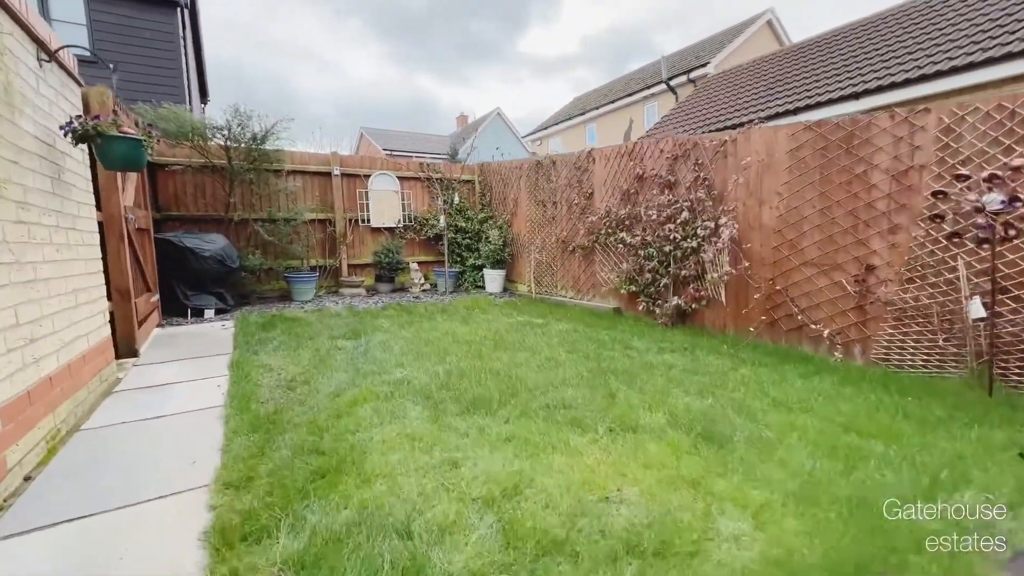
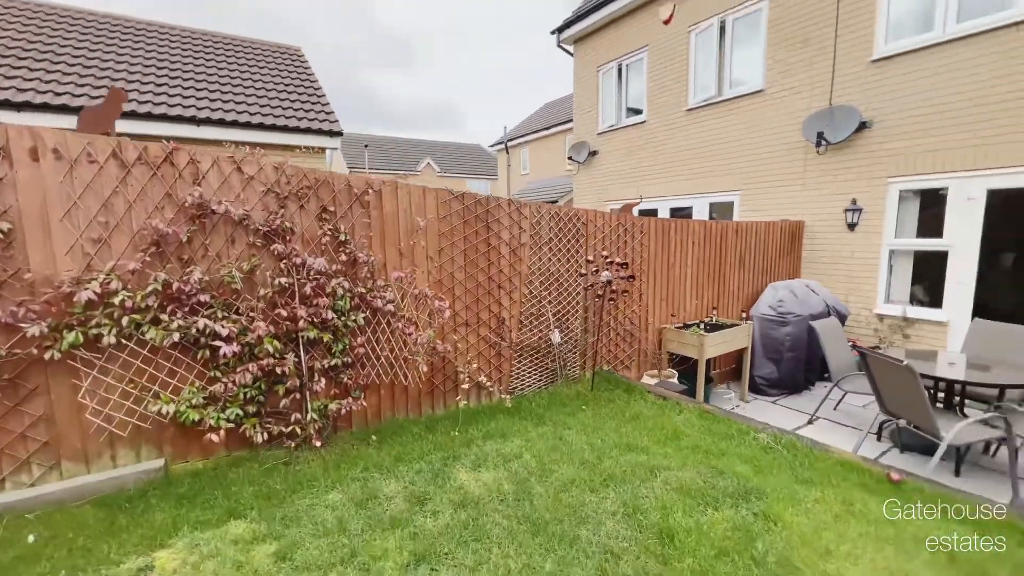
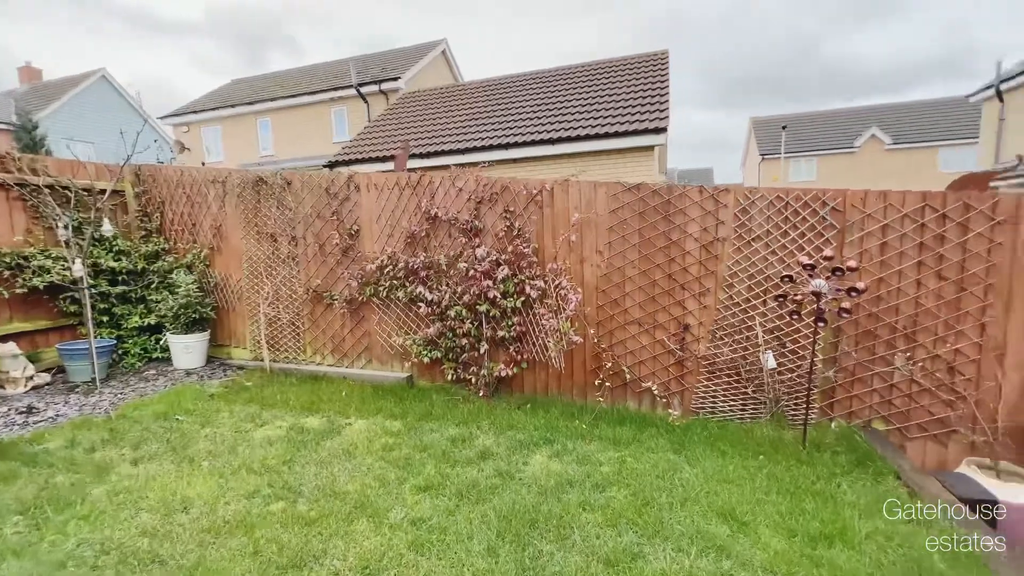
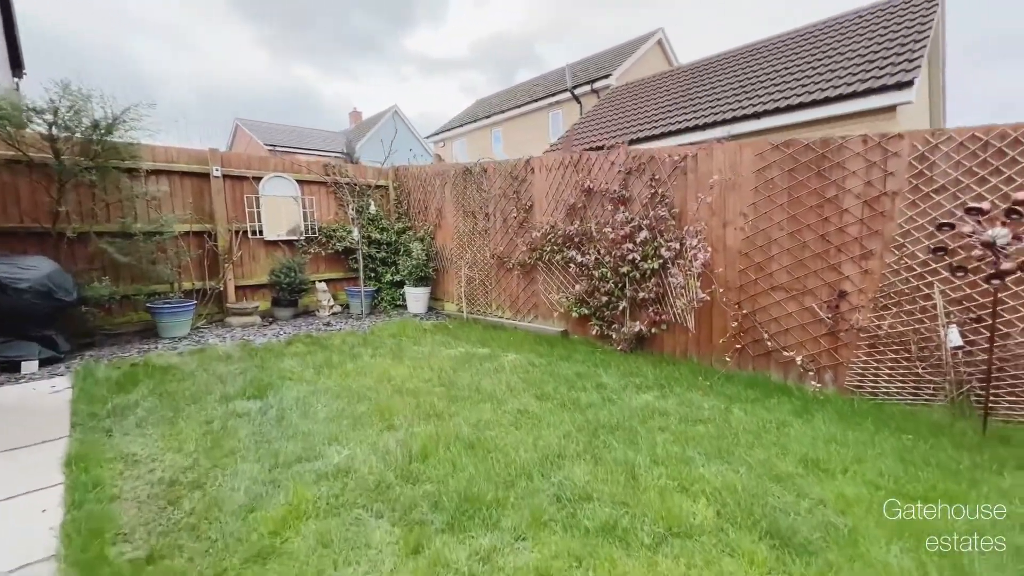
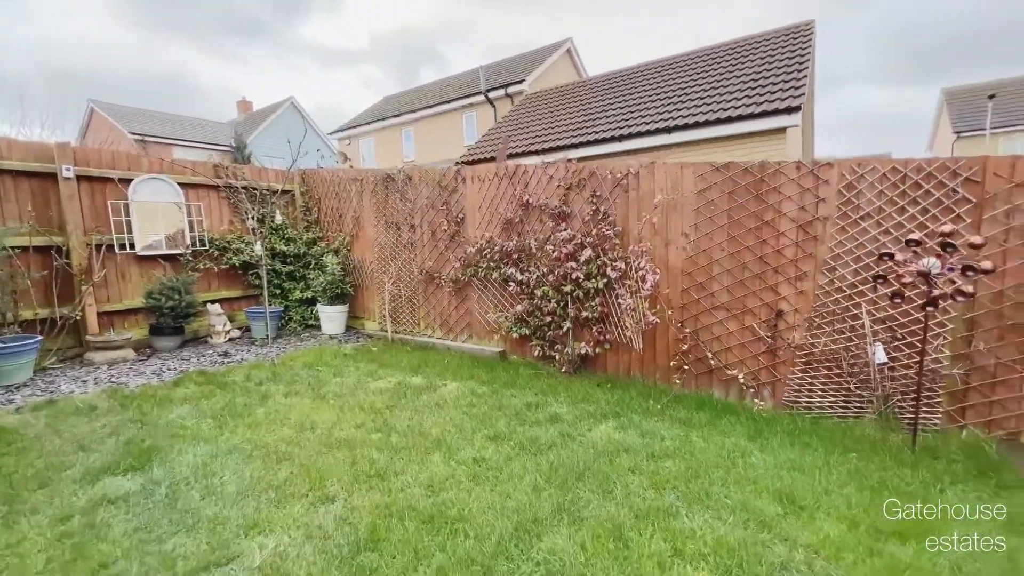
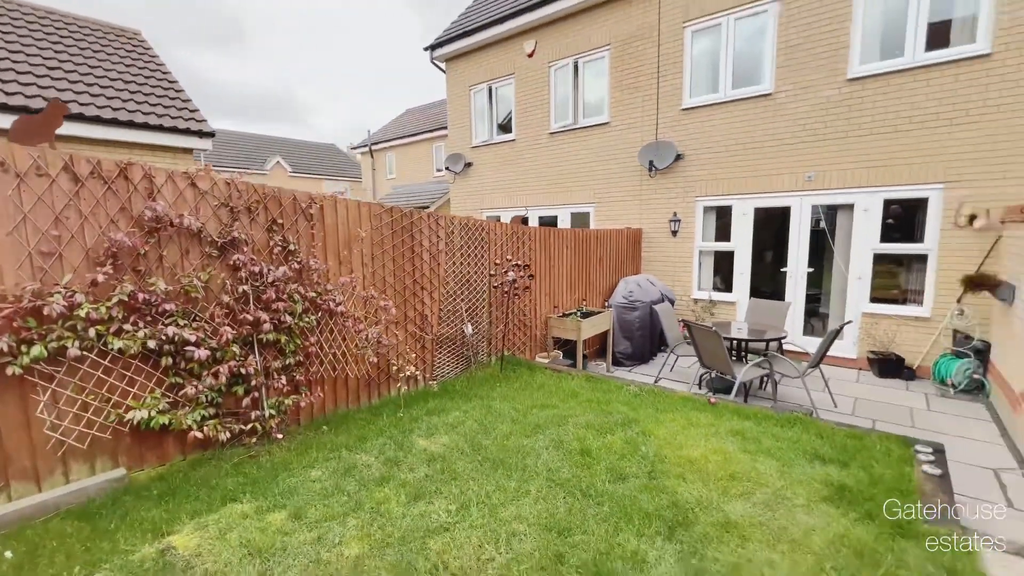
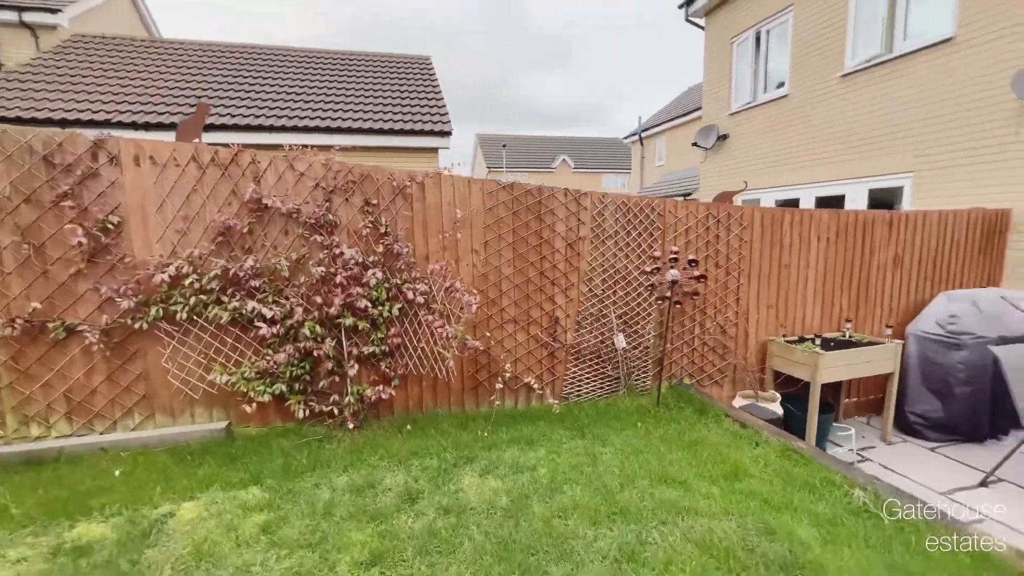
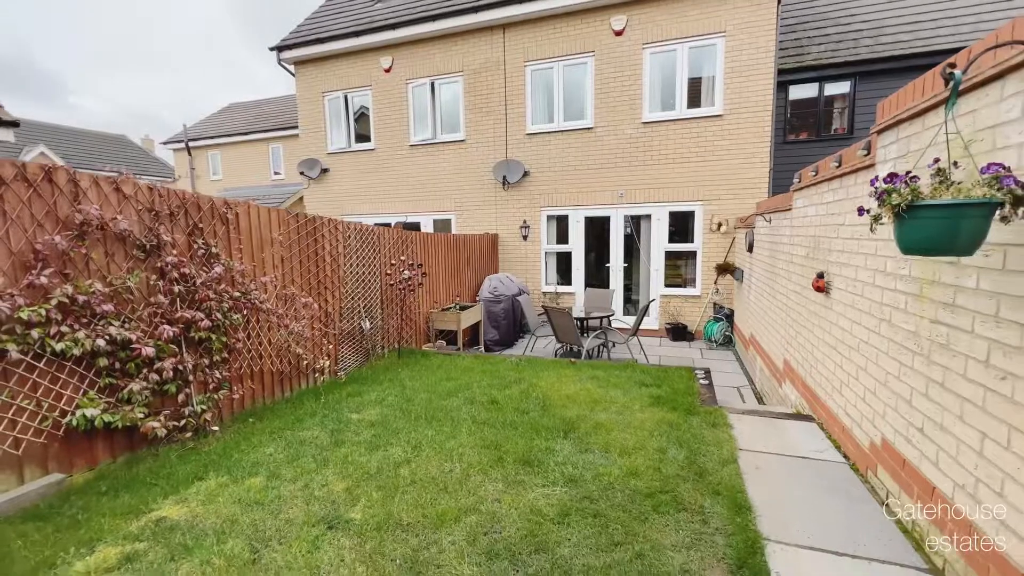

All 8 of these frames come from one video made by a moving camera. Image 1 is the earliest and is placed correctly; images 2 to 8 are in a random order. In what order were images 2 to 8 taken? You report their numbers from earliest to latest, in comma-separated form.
4, 5, 3, 7, 2, 6, 8
